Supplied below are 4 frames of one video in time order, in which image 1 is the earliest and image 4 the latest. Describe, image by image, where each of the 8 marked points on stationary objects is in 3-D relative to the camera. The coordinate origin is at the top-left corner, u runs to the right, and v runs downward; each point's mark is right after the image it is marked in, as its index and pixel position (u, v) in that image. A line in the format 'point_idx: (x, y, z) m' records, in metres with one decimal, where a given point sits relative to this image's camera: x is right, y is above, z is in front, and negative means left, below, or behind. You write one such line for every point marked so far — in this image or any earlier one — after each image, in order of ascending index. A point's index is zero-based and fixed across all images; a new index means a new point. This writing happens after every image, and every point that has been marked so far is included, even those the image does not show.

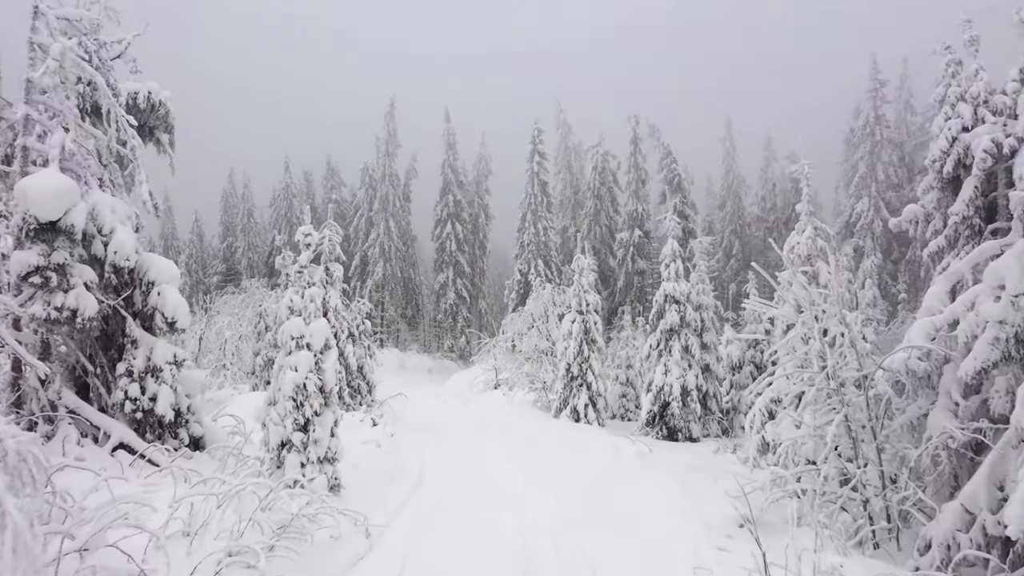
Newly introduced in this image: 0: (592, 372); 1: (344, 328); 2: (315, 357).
0: (+2.4, -2.5, +15.5) m
1: (-4.4, -1.1, +13.9) m
2: (-2.6, -0.9, +6.8) m
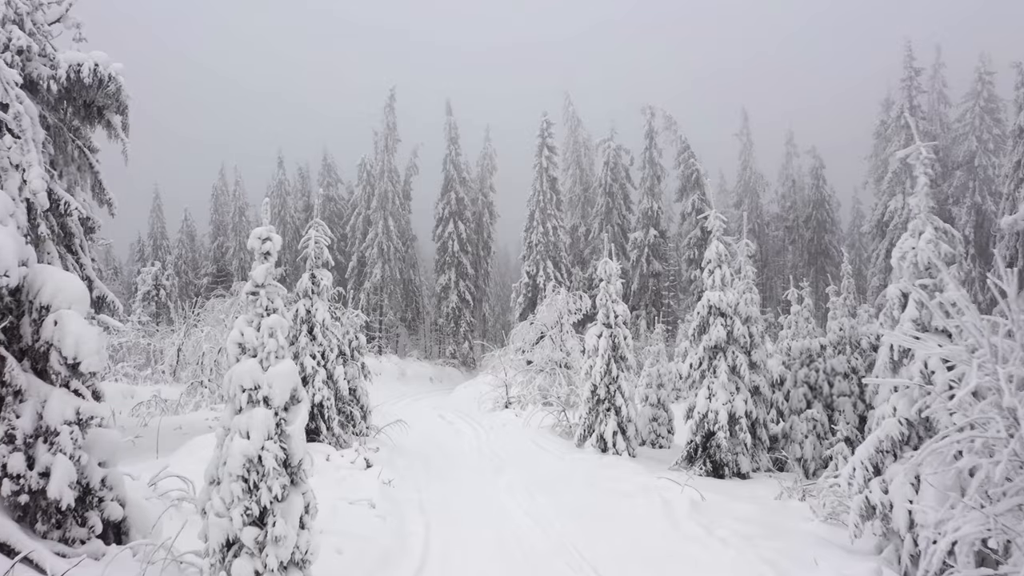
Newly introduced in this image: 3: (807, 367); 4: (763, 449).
0: (+2.8, -2.7, +13.5) m
1: (-4.0, -1.3, +11.9) m
2: (-2.1, -1.1, +4.7) m
3: (+7.8, -2.1, +13.9) m
4: (+6.1, -3.9, +12.9) m
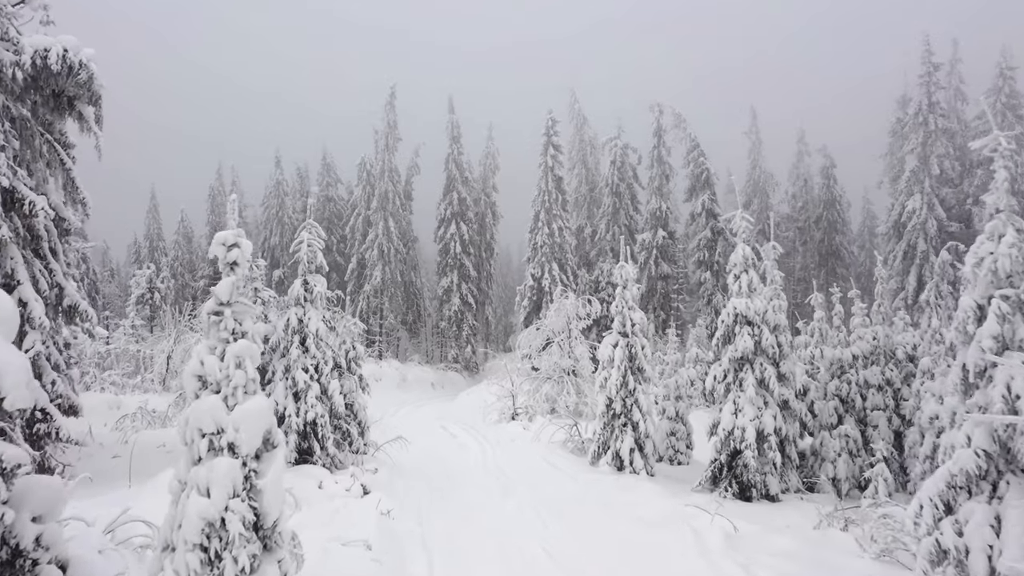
0: (+3.0, -2.9, +12.5) m
1: (-3.8, -1.5, +10.9) m
2: (-1.9, -1.3, +3.8) m
3: (+8.0, -2.2, +13.0) m
4: (+6.3, -4.1, +11.9) m
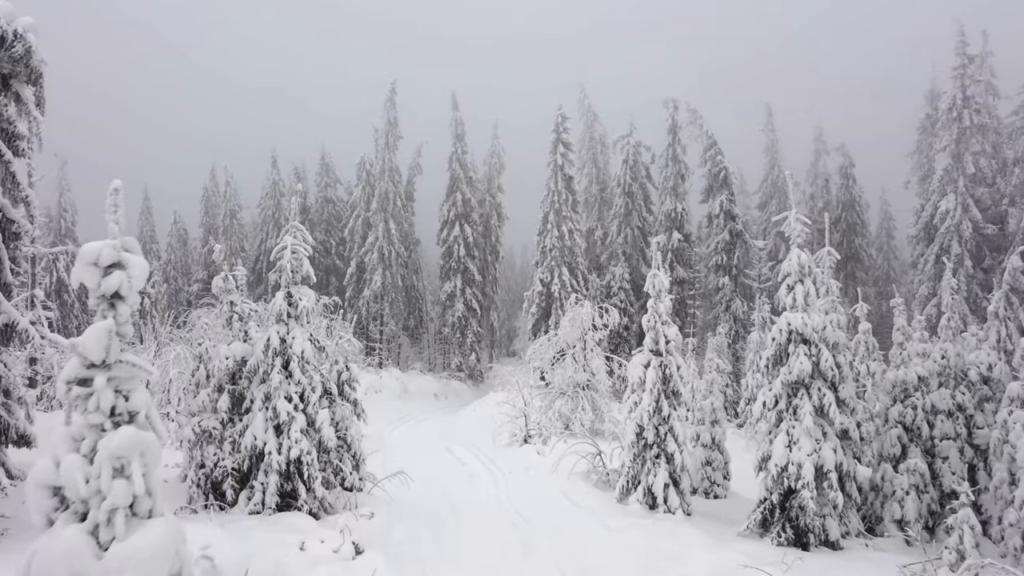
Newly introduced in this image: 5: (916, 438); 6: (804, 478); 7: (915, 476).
0: (+3.4, -3.1, +10.9) m
1: (-3.5, -1.7, +9.4) m
2: (-1.6, -1.5, +2.2) m
3: (+8.4, -2.5, +11.4) m
4: (+6.7, -4.3, +10.3) m
5: (+8.5, -3.1, +11.1) m
6: (+5.3, -3.4, +9.6) m
7: (+8.1, -3.8, +10.7) m
